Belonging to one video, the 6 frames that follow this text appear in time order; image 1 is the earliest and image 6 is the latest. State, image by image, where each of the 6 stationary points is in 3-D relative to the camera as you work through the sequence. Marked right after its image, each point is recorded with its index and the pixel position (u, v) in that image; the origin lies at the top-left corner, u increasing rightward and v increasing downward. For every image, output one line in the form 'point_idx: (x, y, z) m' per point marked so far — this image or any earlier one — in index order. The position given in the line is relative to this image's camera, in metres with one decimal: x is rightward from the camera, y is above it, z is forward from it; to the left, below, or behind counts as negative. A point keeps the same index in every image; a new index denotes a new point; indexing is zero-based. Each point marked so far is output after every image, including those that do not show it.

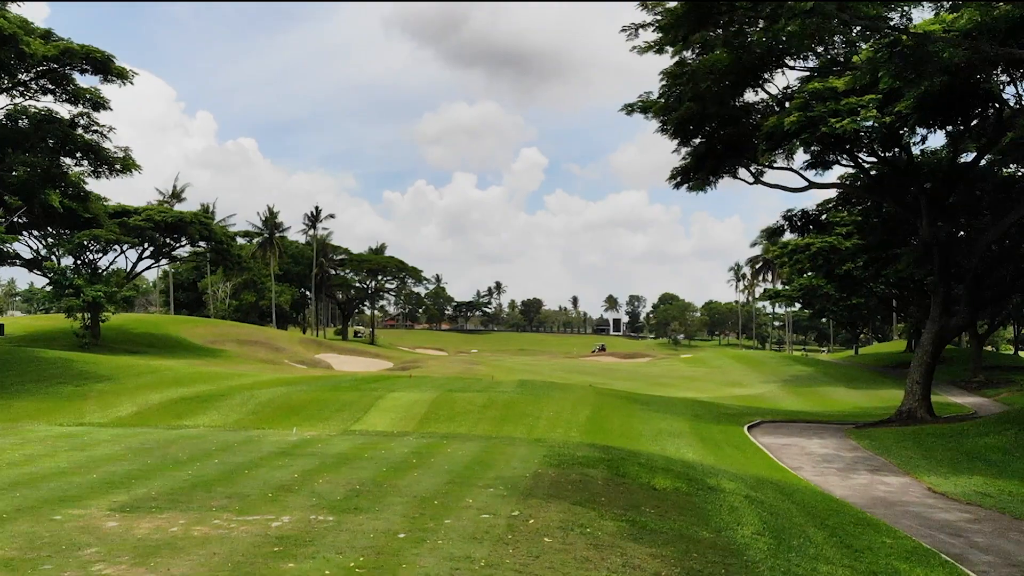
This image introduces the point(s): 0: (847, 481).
0: (+9.0, -5.2, +18.4) m
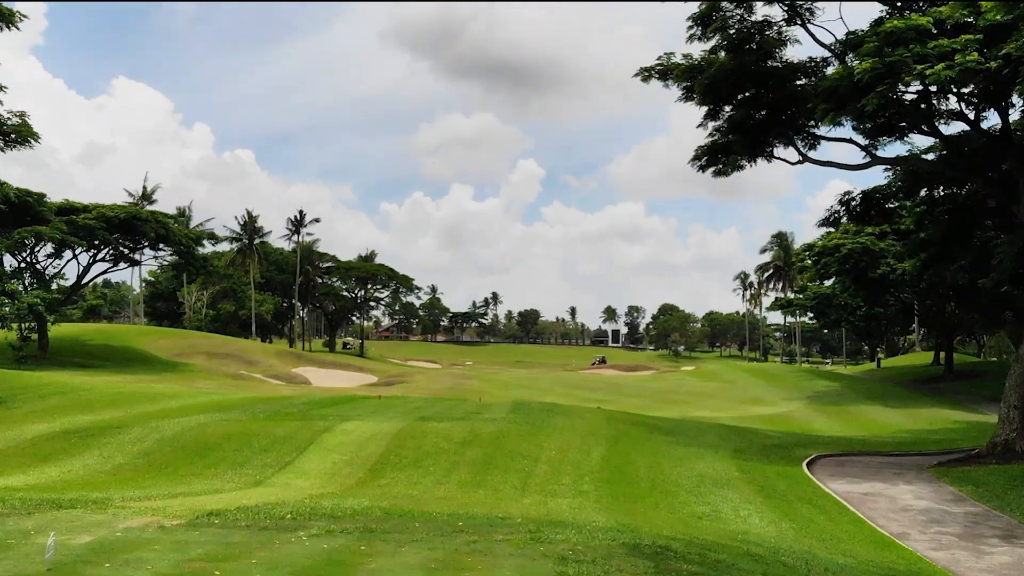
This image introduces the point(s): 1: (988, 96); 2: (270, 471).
0: (+8.7, -5.0, +12.7) m
1: (+13.6, +5.5, +19.8) m
2: (-5.0, -3.8, +14.2) m
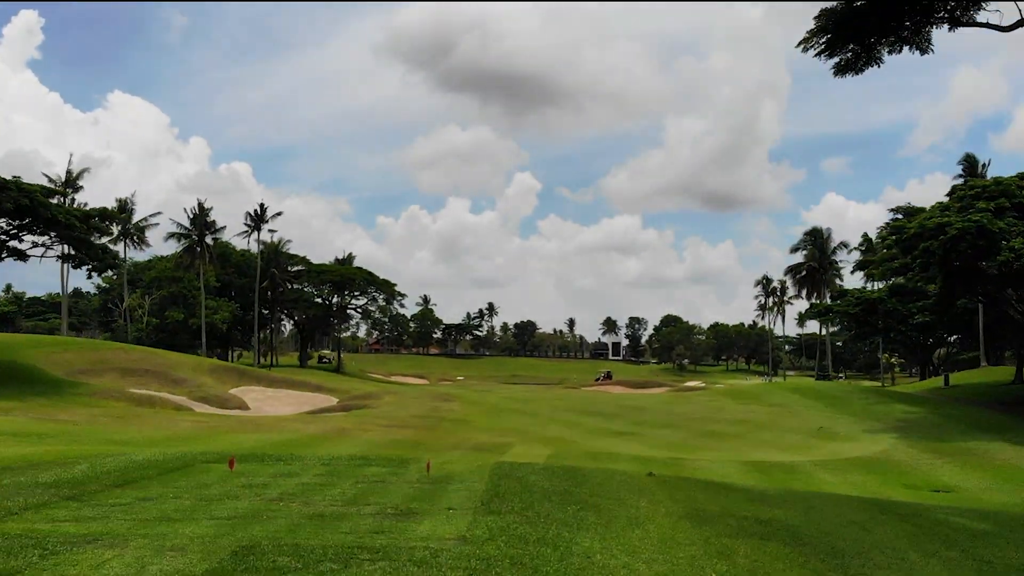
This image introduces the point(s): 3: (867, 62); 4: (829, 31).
0: (+8.4, -4.0, +0.6) m
1: (+13.3, +6.4, +7.9) m
2: (-5.4, -2.9, +2.0) m
3: (+8.4, +5.4, +16.7) m
4: (+7.6, +6.2, +16.5) m
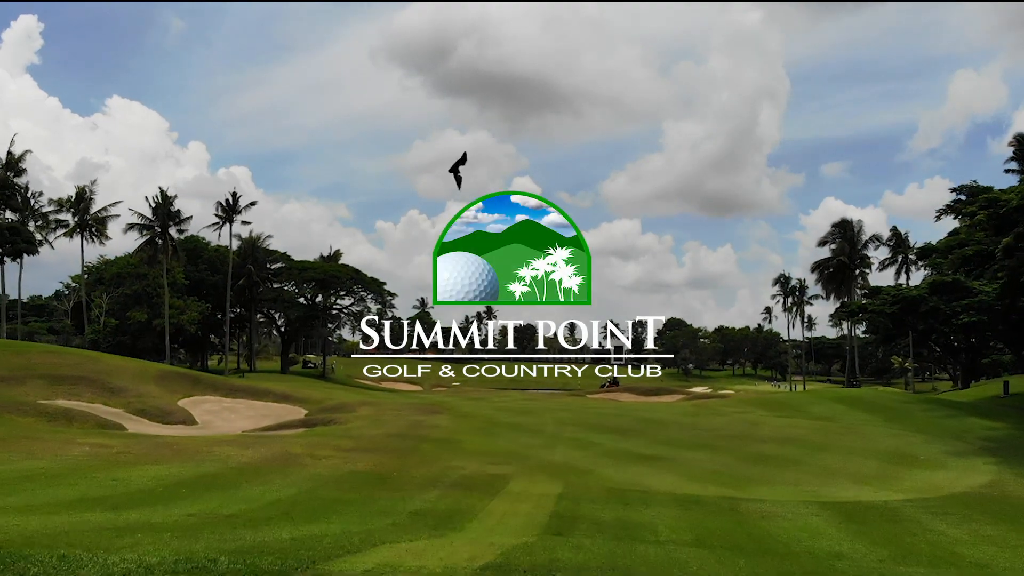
0: (+8.3, -3.3, -6.7) m
1: (+13.2, +7.1, +0.6) m
2: (-5.4, -2.1, -5.3) m
3: (+8.3, +6.1, +9.5) m
4: (+7.5, +6.9, +9.3) m
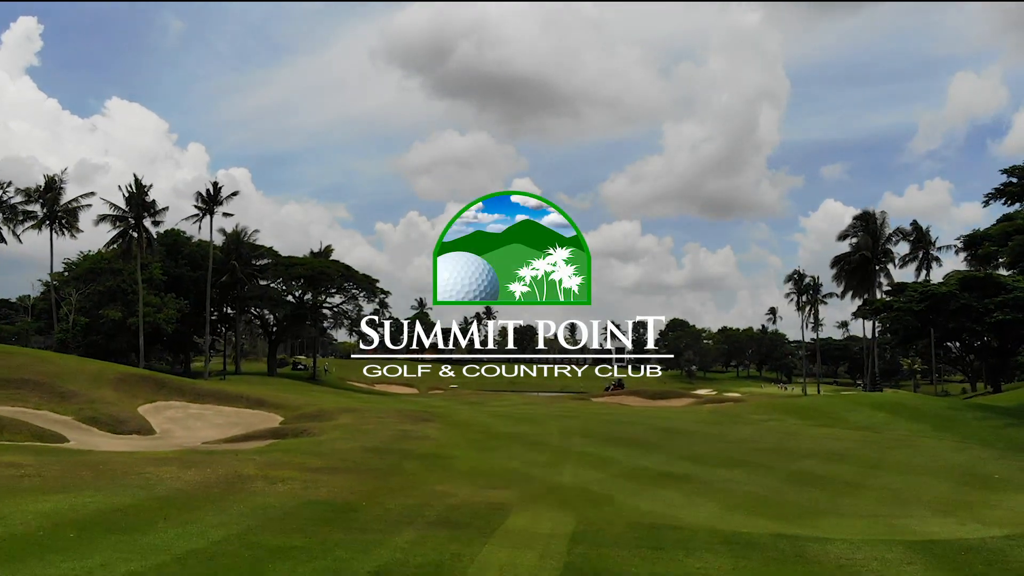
0: (+8.3, -2.7, -11.3) m
1: (+13.2, +7.6, -3.9) m
2: (-5.4, -1.6, -9.9) m
3: (+8.3, +6.5, +5.0) m
4: (+7.5, +7.4, +4.8) m
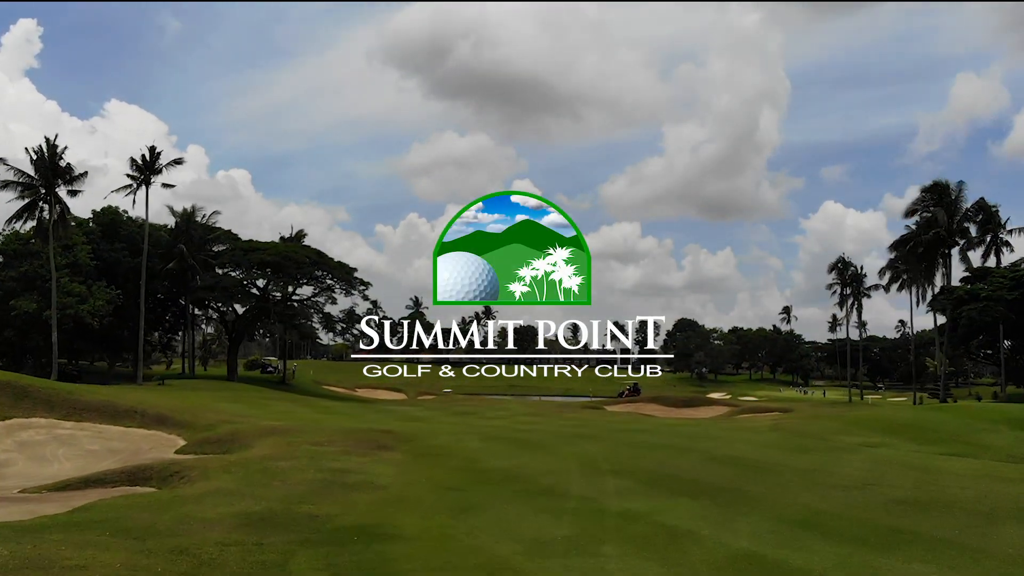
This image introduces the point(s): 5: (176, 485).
0: (+8.2, -1.4, -22.7) m
1: (+13.1, +8.9, -15.3) m
2: (-5.5, -0.2, -21.3) m
3: (+8.2, +7.8, -6.4) m
4: (+7.4, +8.7, -6.7) m
5: (-9.0, -5.2, +18.3) m
